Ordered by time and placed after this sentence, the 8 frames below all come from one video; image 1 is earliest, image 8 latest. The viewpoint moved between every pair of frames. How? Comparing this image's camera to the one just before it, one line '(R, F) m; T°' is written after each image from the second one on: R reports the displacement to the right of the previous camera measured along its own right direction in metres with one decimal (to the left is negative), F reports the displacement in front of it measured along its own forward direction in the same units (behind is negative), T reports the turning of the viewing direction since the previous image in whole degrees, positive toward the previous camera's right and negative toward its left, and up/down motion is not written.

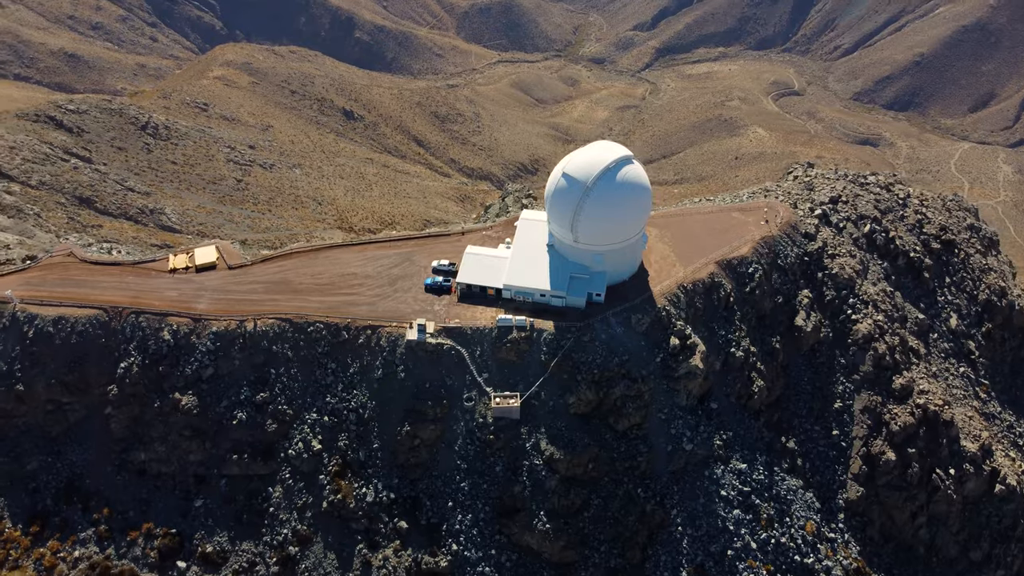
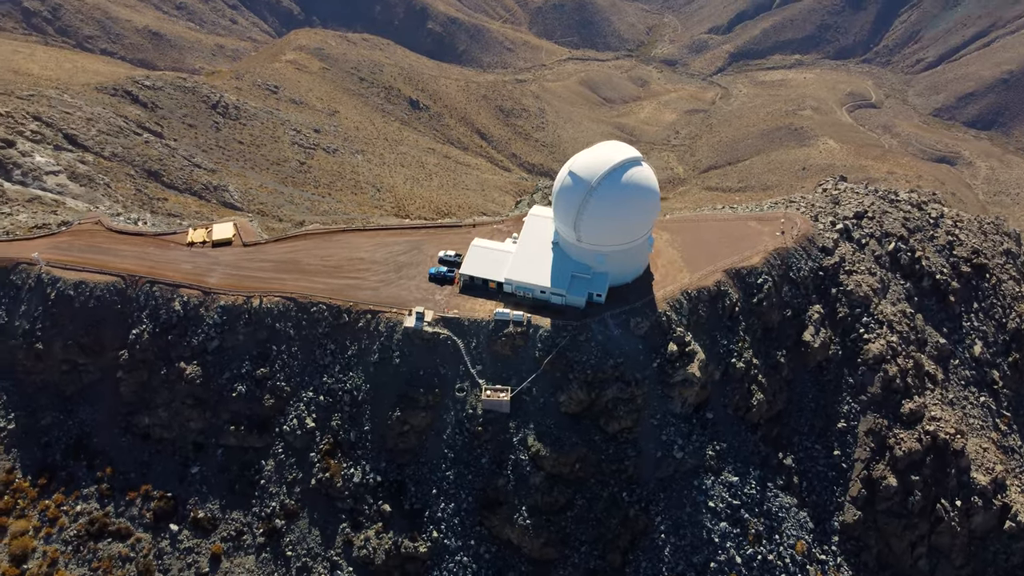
(+2.7, 0.0) m; -4°
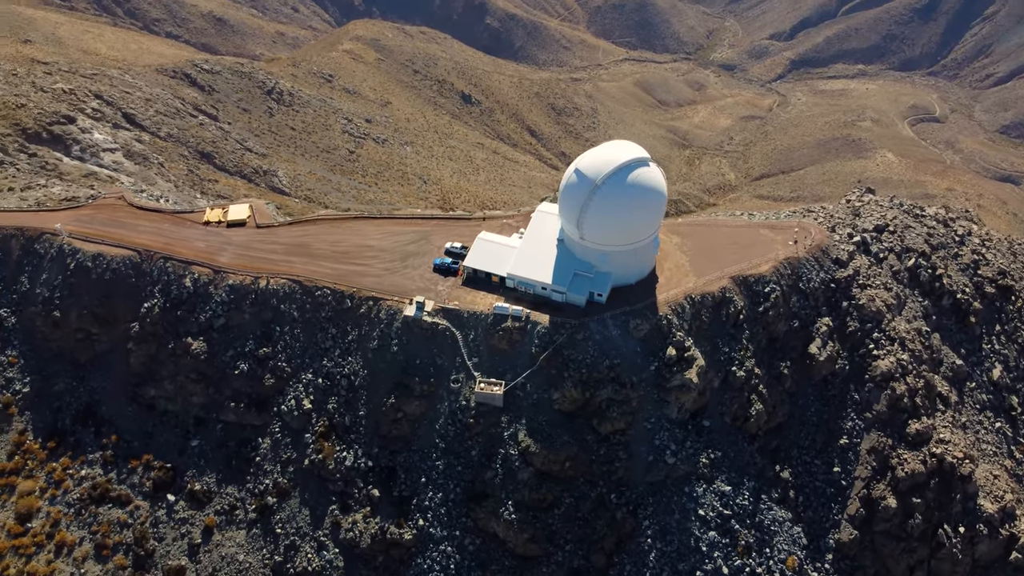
(+2.1, 0.0) m; -3°
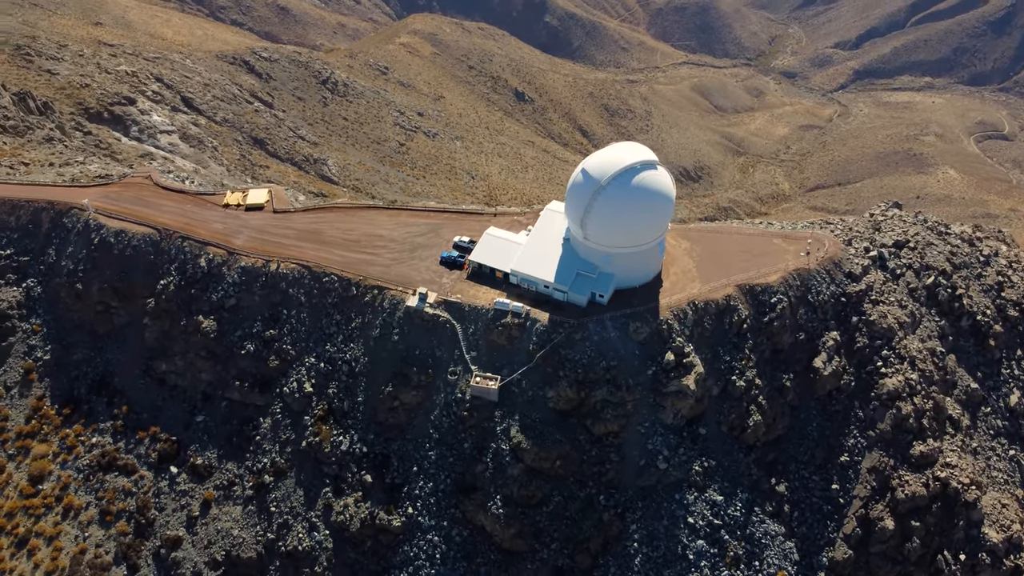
(+2.1, -0.1) m; -3°
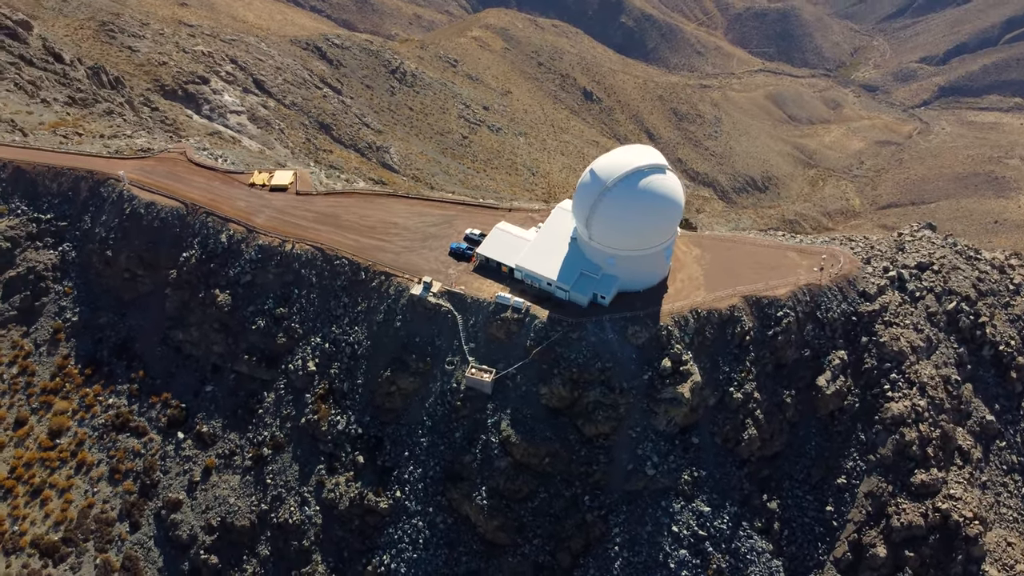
(+2.7, -0.2) m; -4°
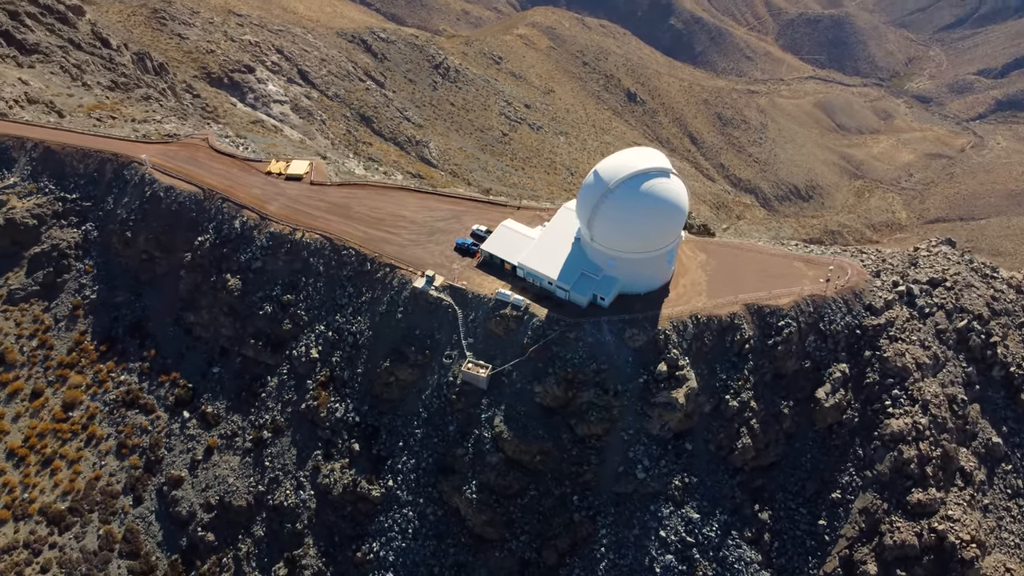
(+1.8, -0.2) m; -3°
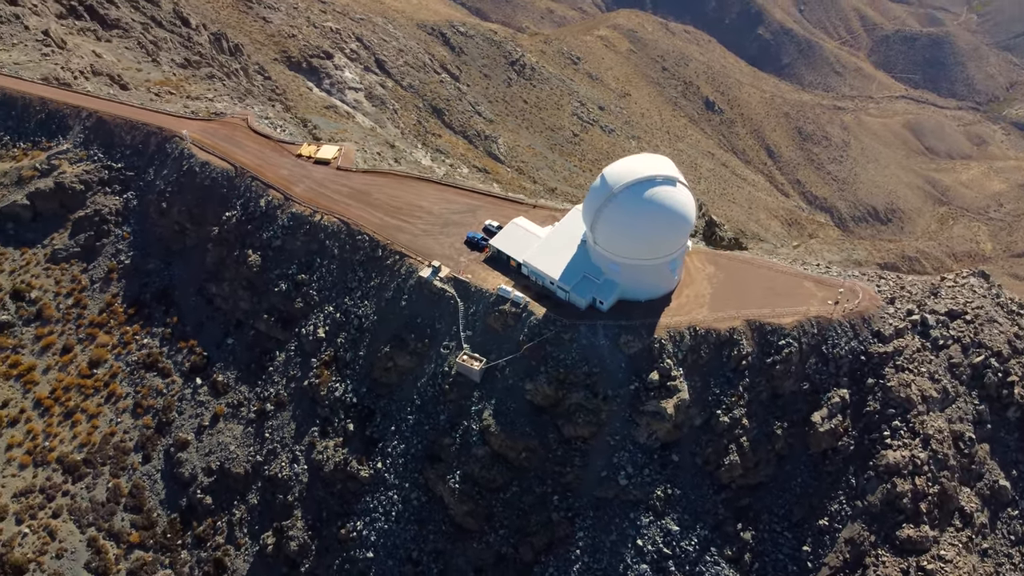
(+3.1, -0.2) m; -5°
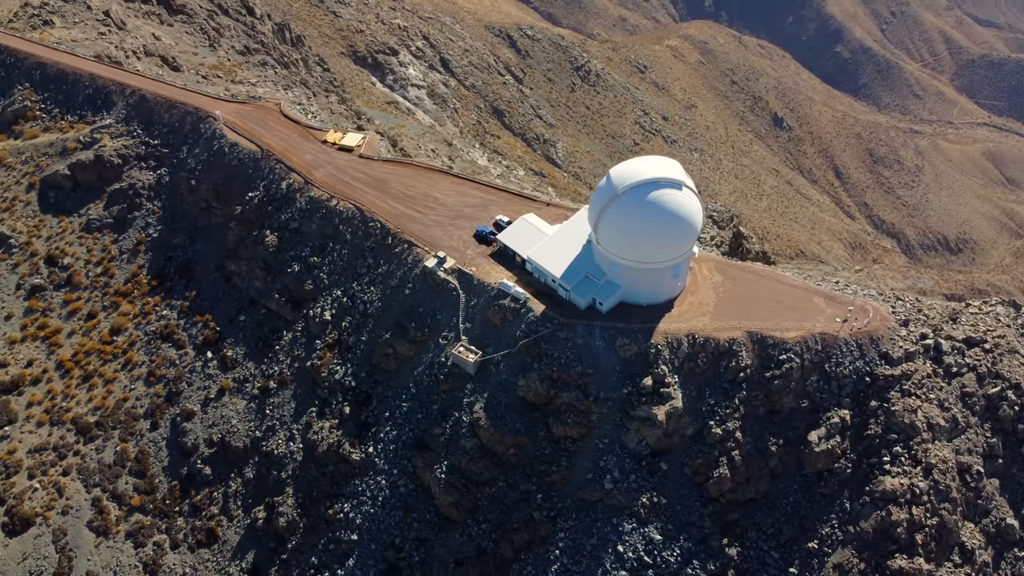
(+2.7, +0.2) m; -4°
